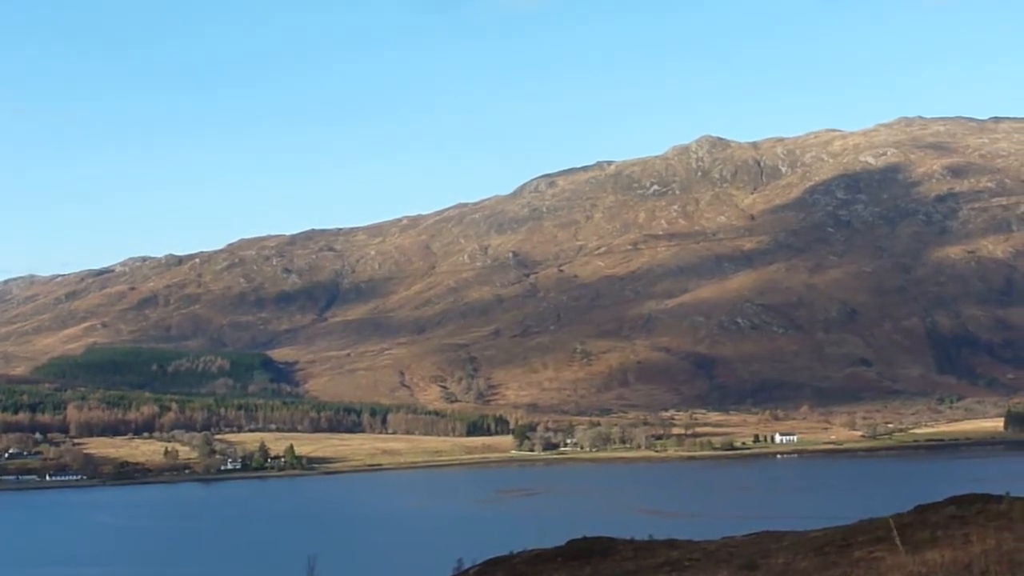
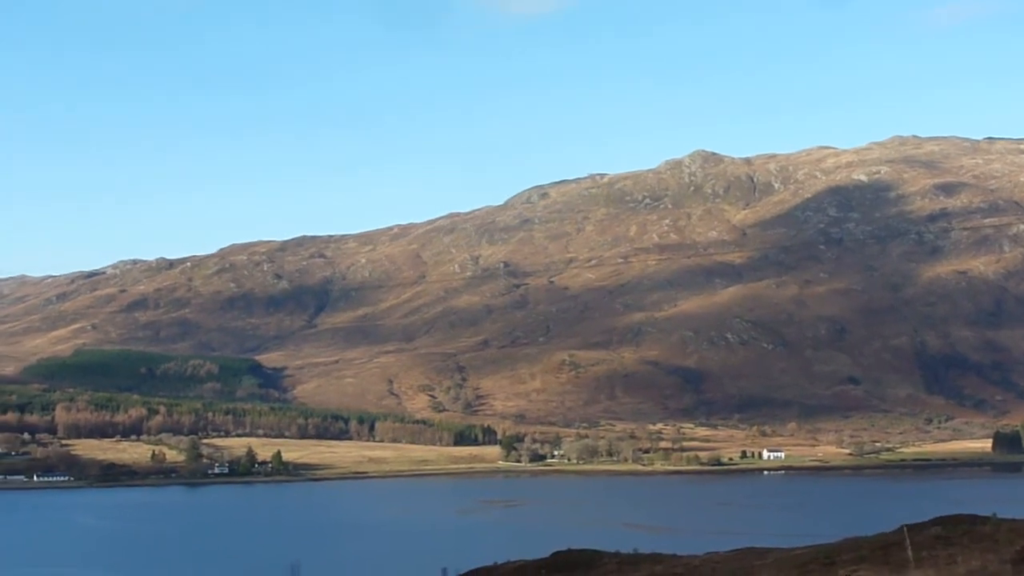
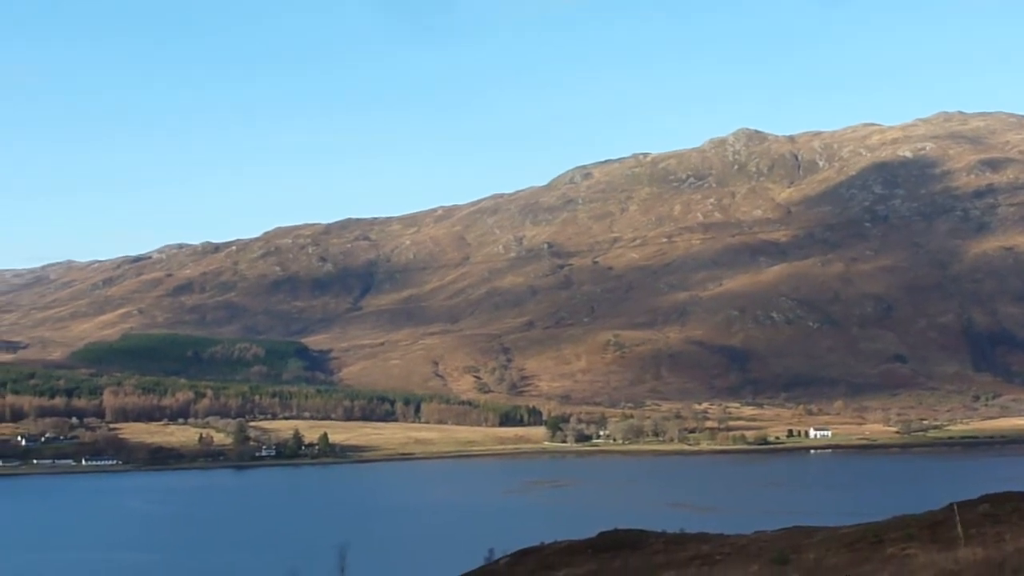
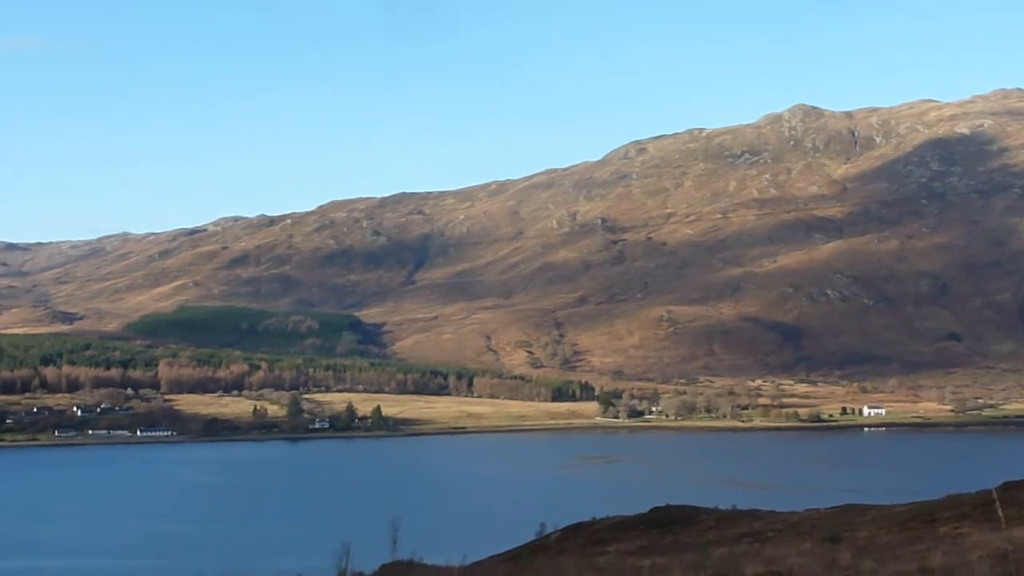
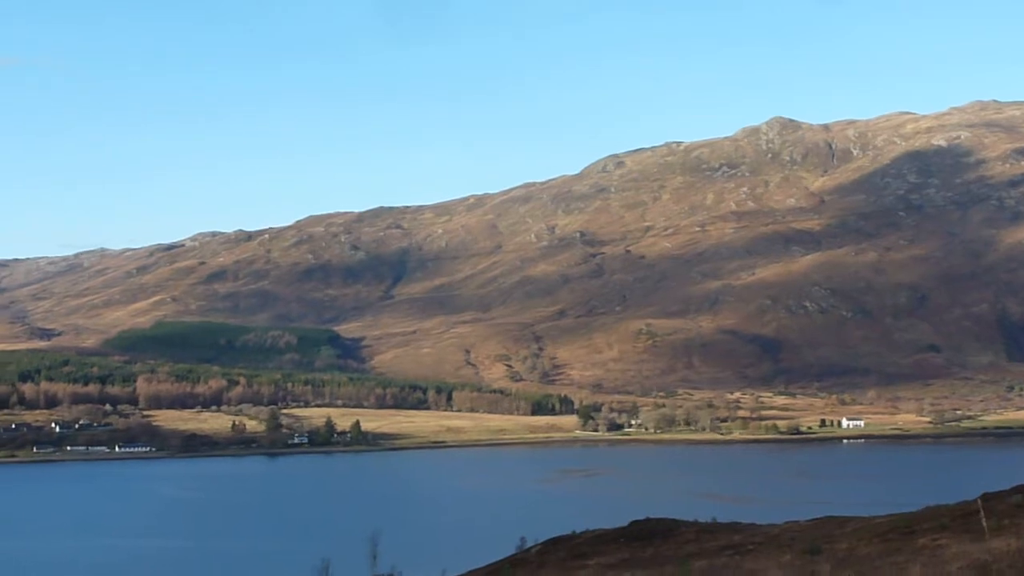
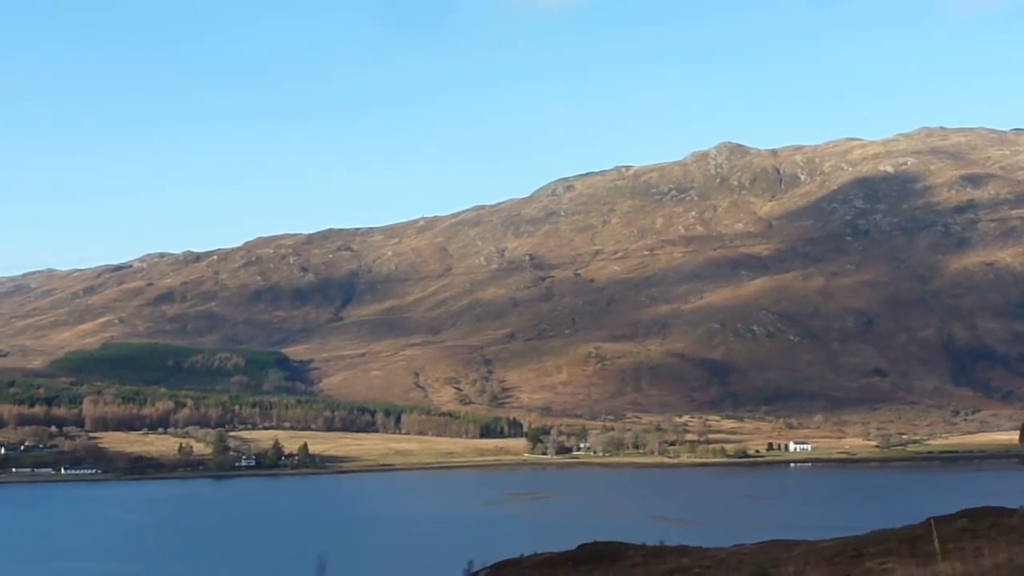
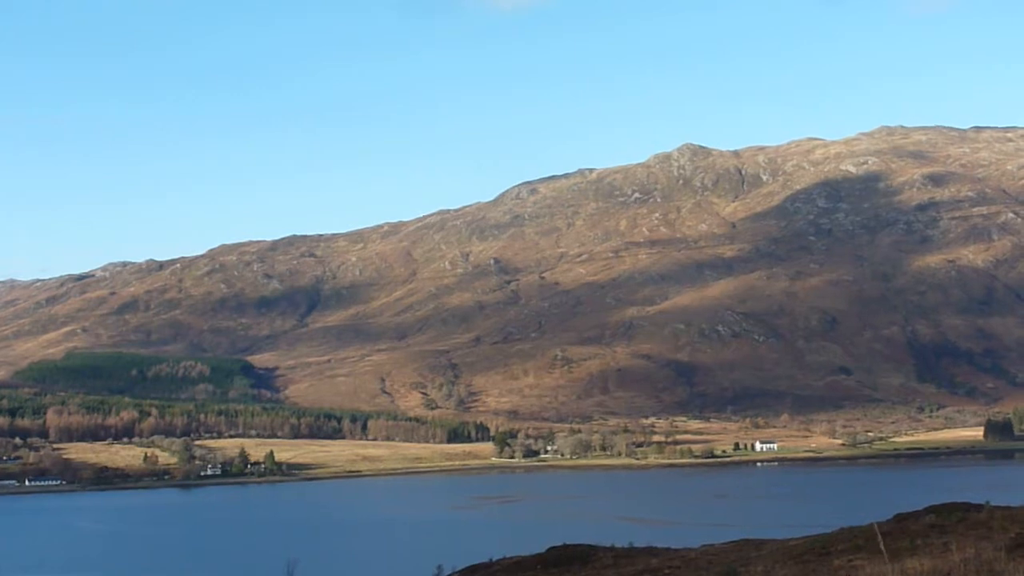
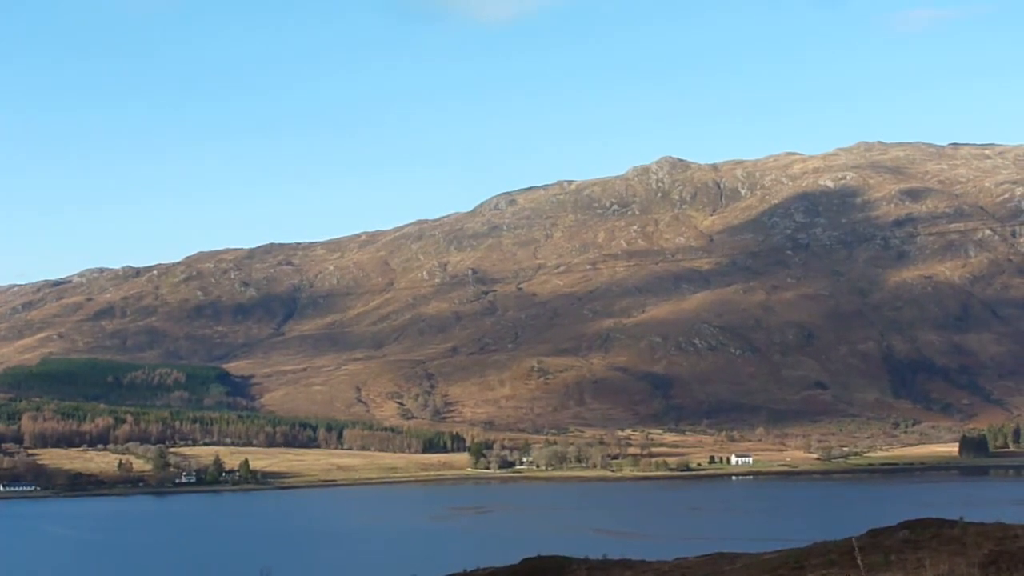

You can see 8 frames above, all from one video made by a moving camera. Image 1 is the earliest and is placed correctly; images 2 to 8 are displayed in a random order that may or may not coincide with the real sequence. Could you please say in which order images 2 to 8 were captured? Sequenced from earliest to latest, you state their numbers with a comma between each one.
7, 8, 2, 6, 3, 5, 4
